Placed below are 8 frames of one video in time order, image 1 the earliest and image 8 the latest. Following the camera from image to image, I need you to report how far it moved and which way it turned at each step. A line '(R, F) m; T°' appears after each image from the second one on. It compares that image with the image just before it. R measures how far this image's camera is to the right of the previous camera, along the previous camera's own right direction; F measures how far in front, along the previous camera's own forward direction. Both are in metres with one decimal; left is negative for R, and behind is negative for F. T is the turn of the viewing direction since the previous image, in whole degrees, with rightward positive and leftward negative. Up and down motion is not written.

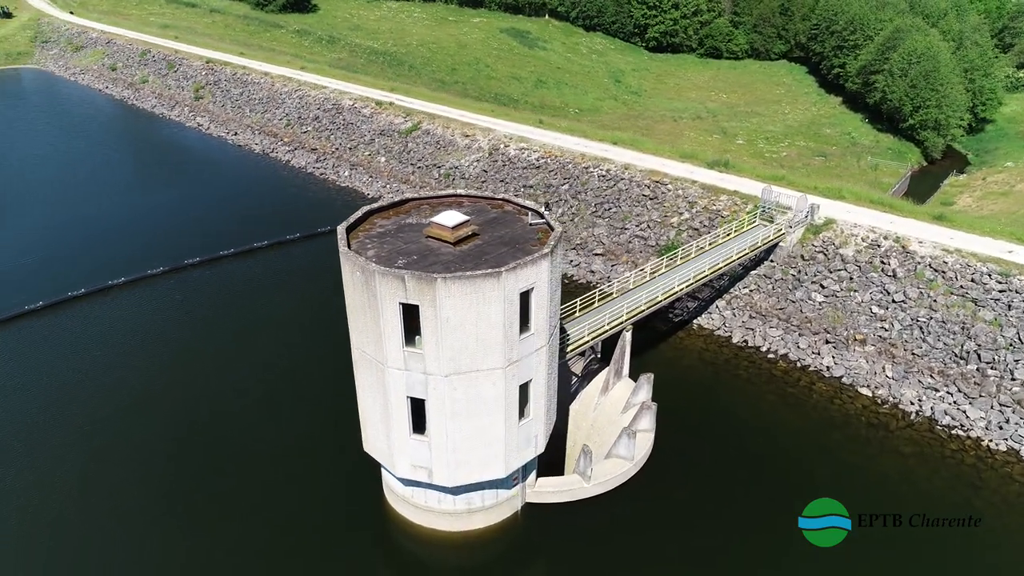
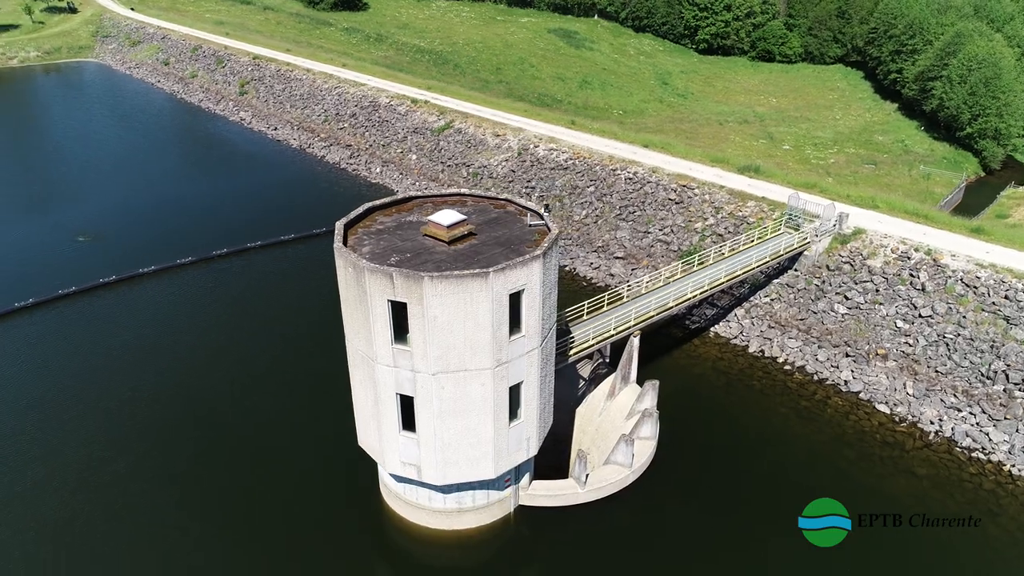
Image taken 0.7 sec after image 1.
(+1.3, +0.1) m; -4°
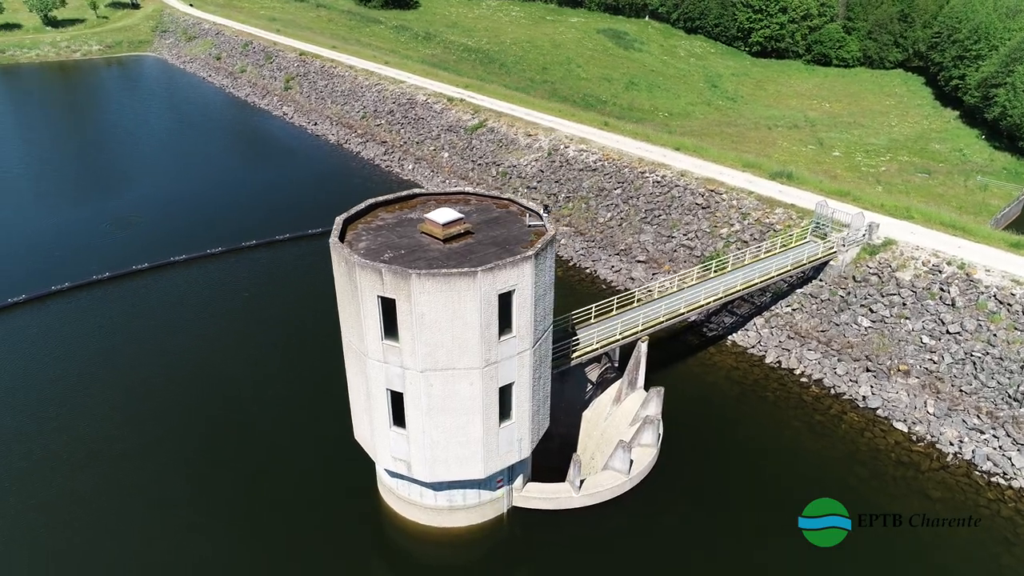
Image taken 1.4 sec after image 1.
(+1.3, +0.1) m; -4°
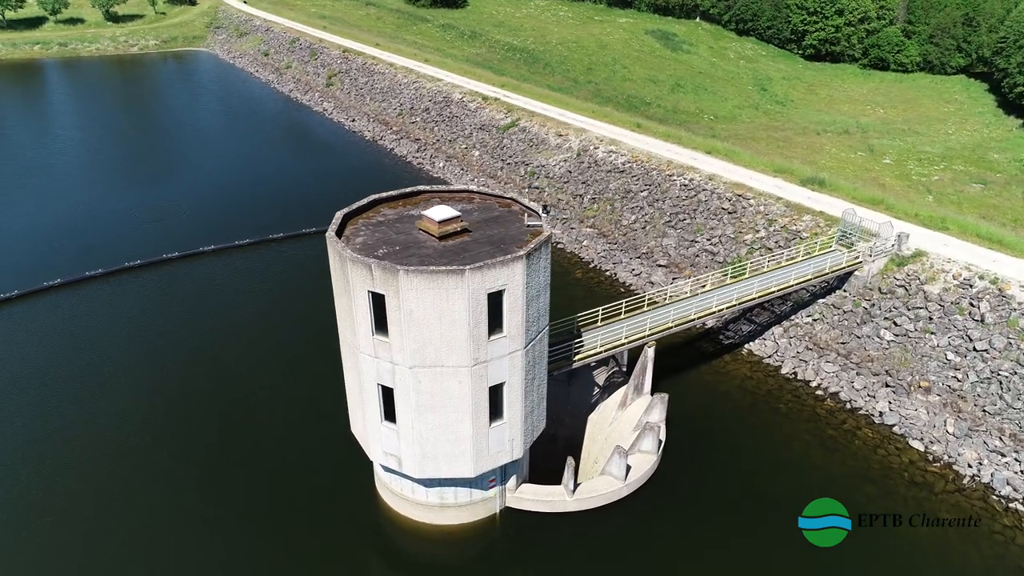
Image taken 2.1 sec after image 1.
(+1.3, +0.1) m; -4°
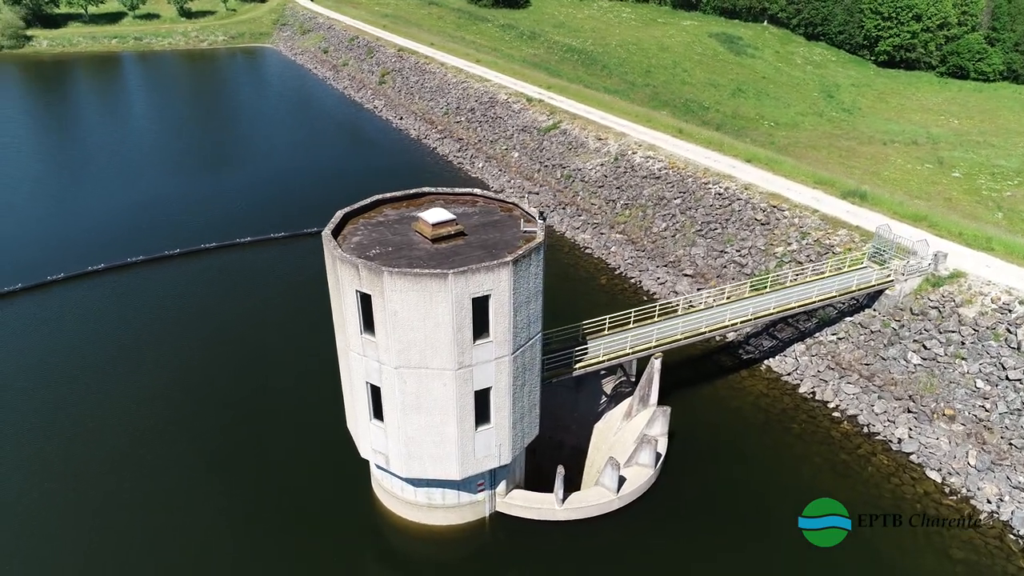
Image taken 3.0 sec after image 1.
(+1.7, +0.1) m; -5°
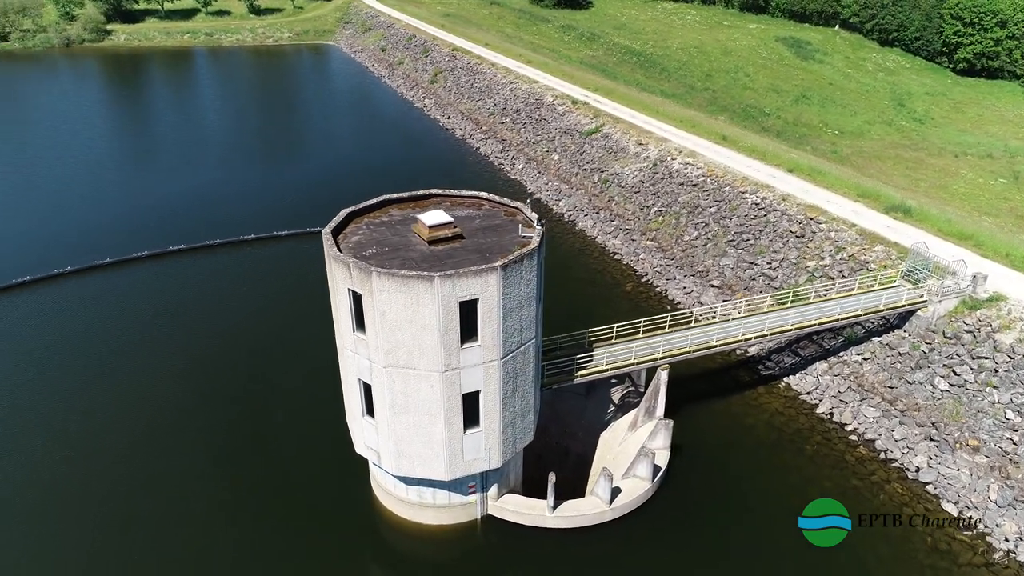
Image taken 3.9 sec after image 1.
(+1.6, +0.1) m; -5°
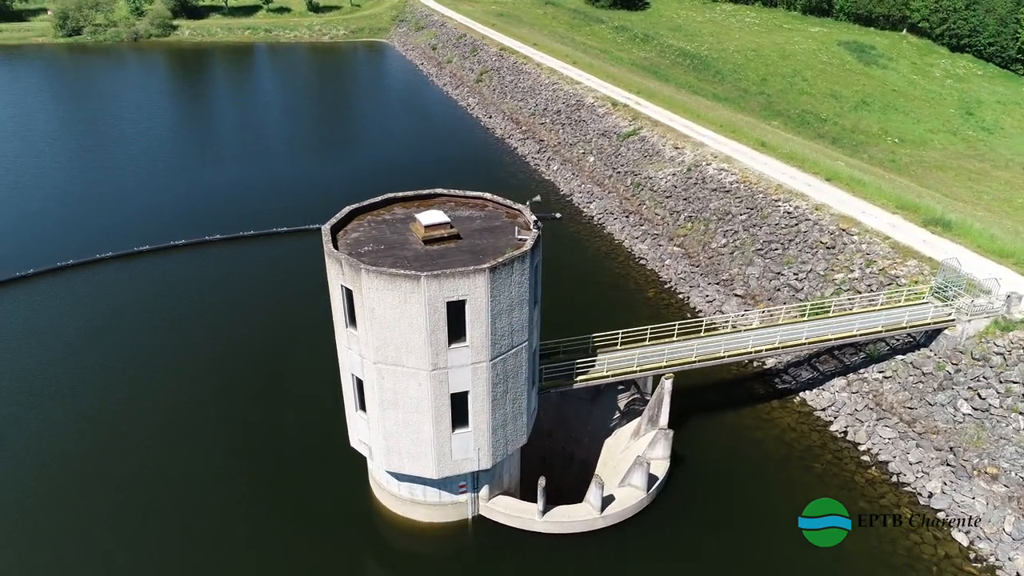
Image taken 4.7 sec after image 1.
(+1.5, +0.1) m; -4°
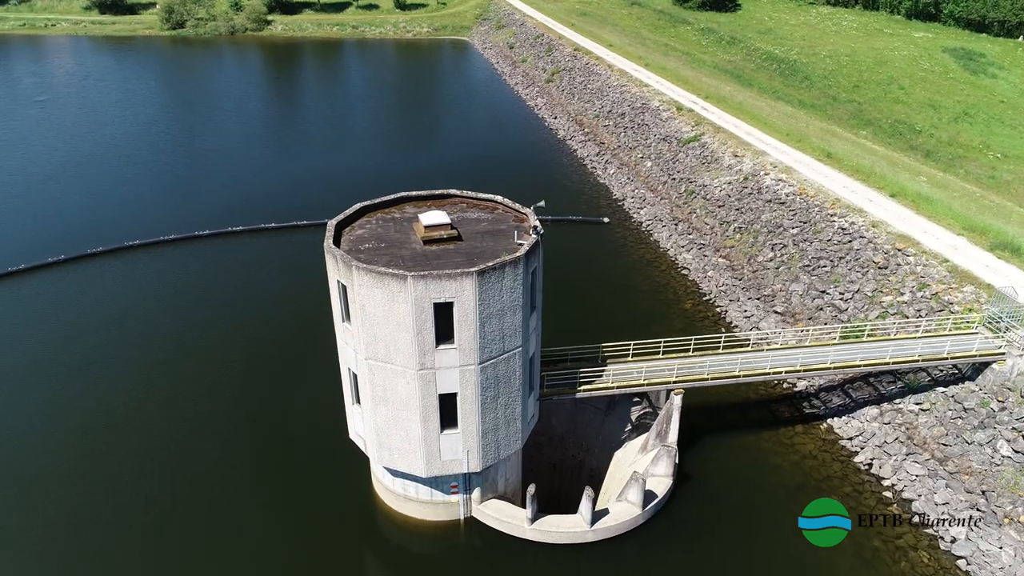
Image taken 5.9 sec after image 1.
(+2.2, +0.2) m; -6°
